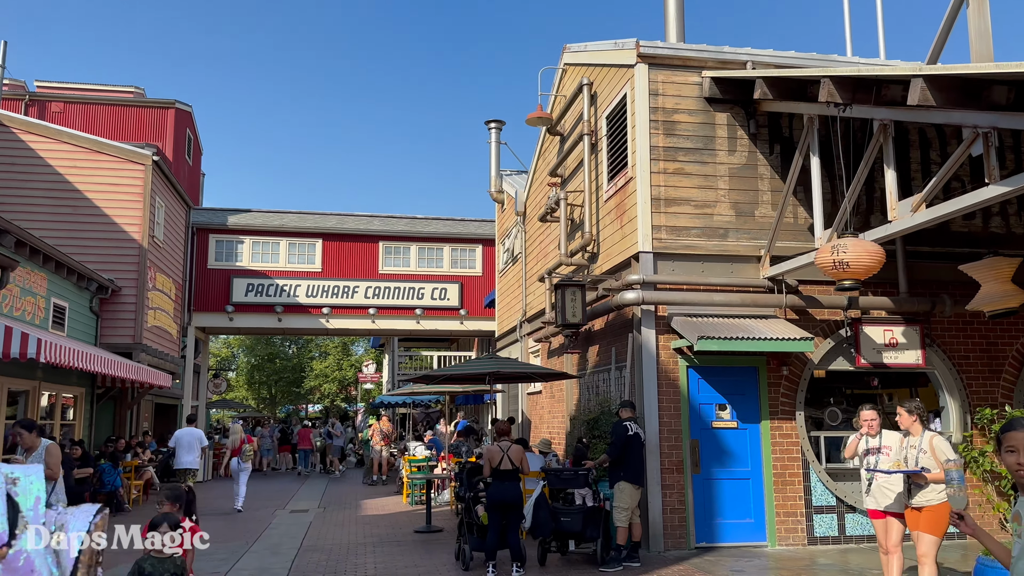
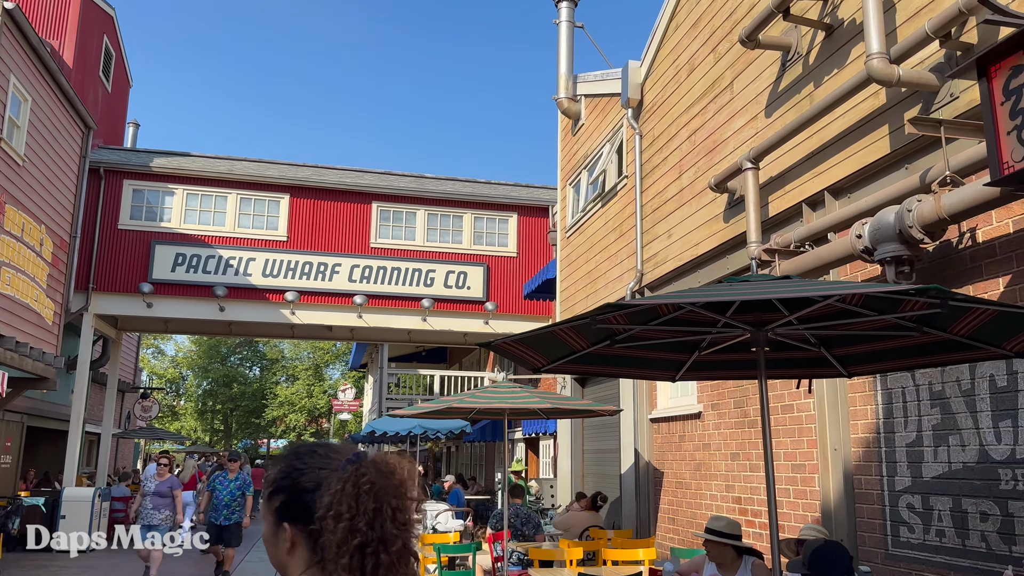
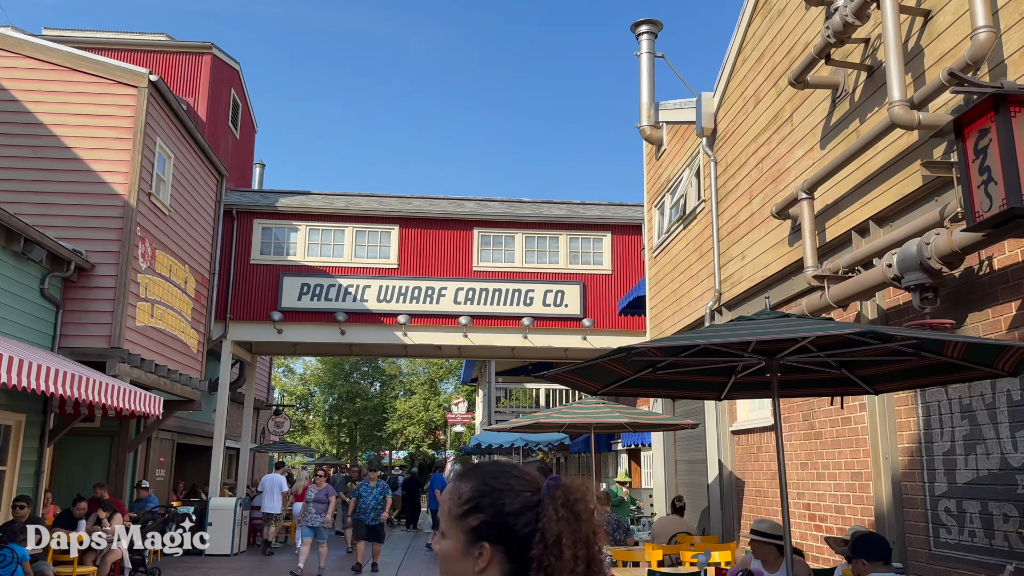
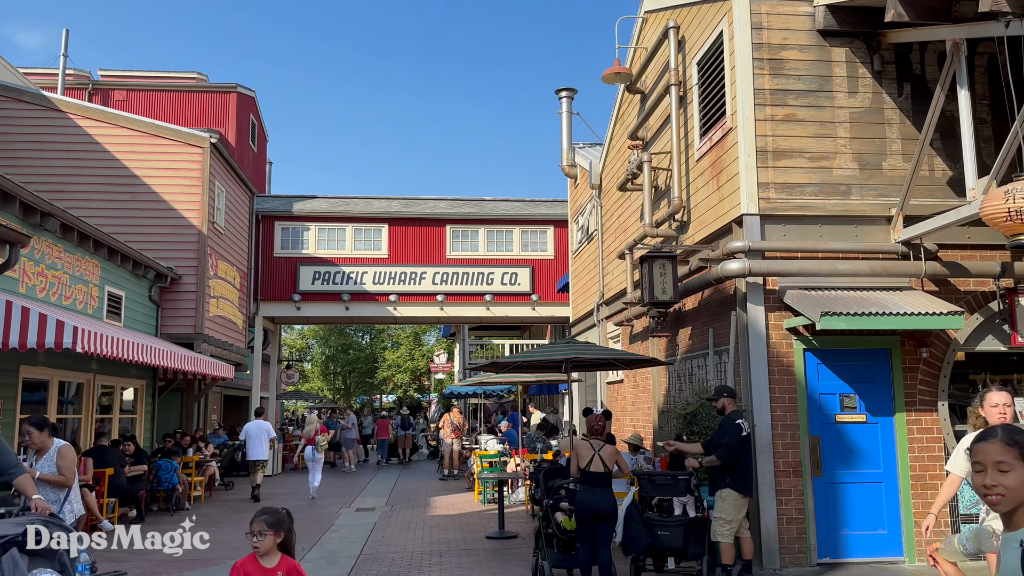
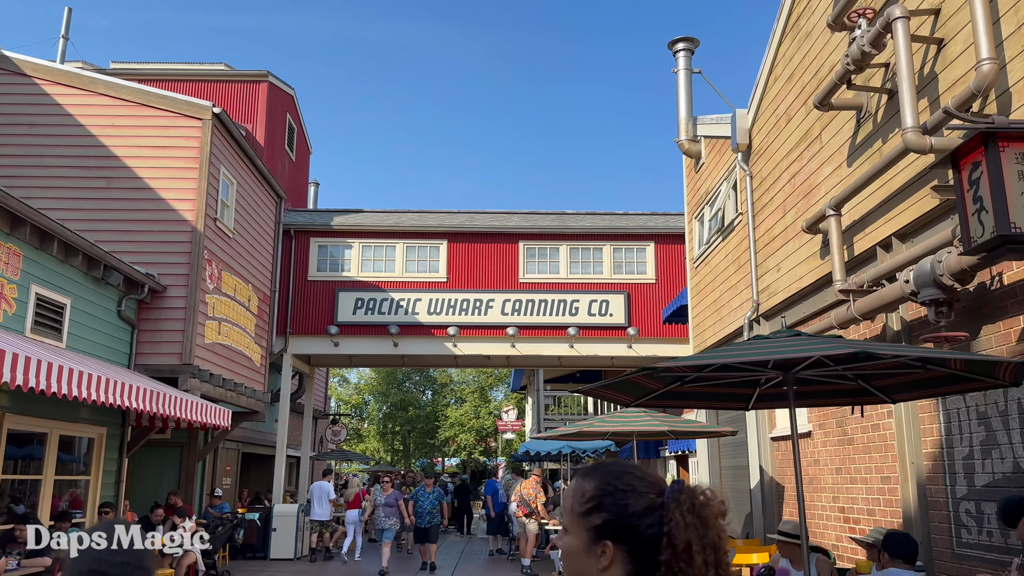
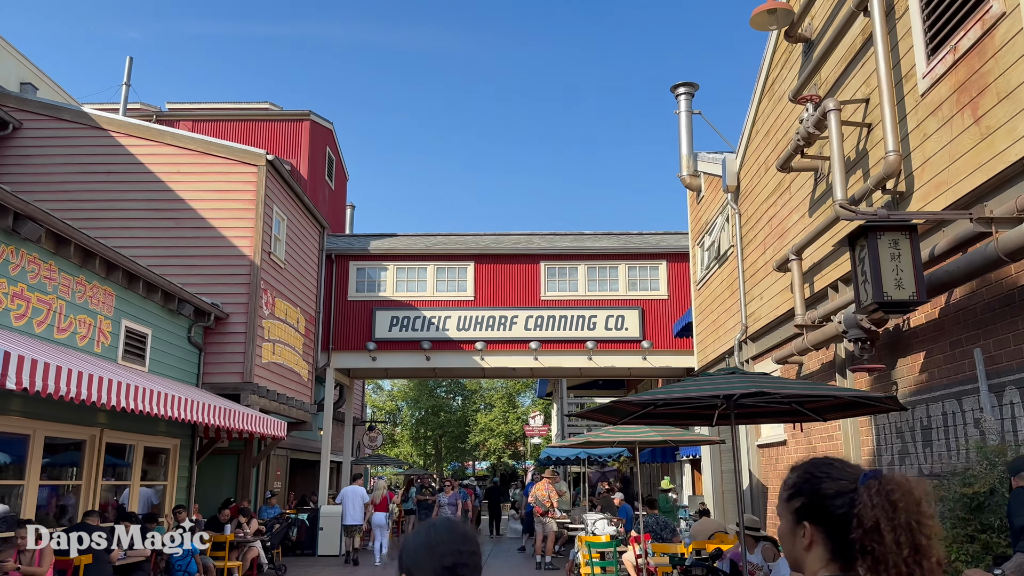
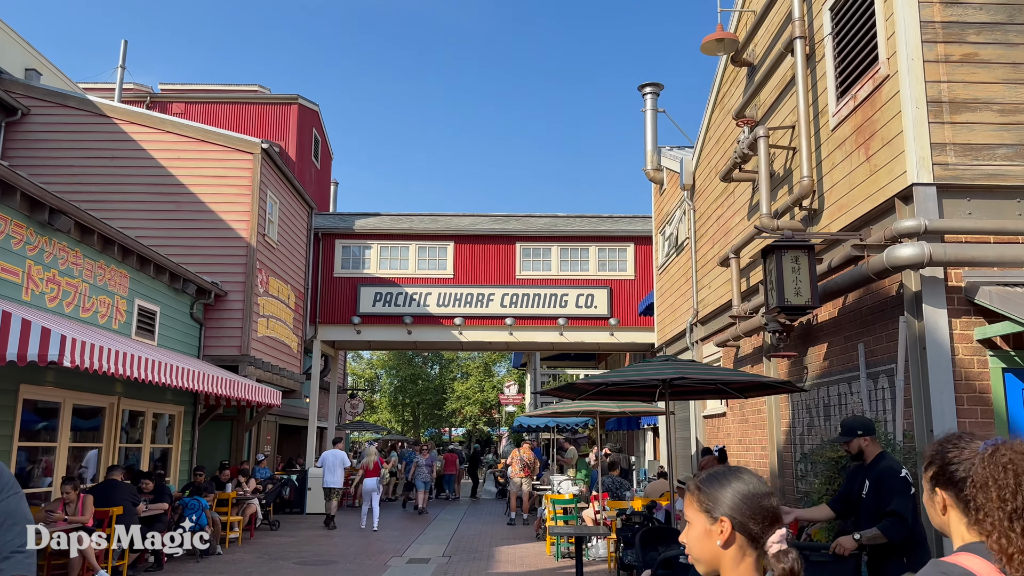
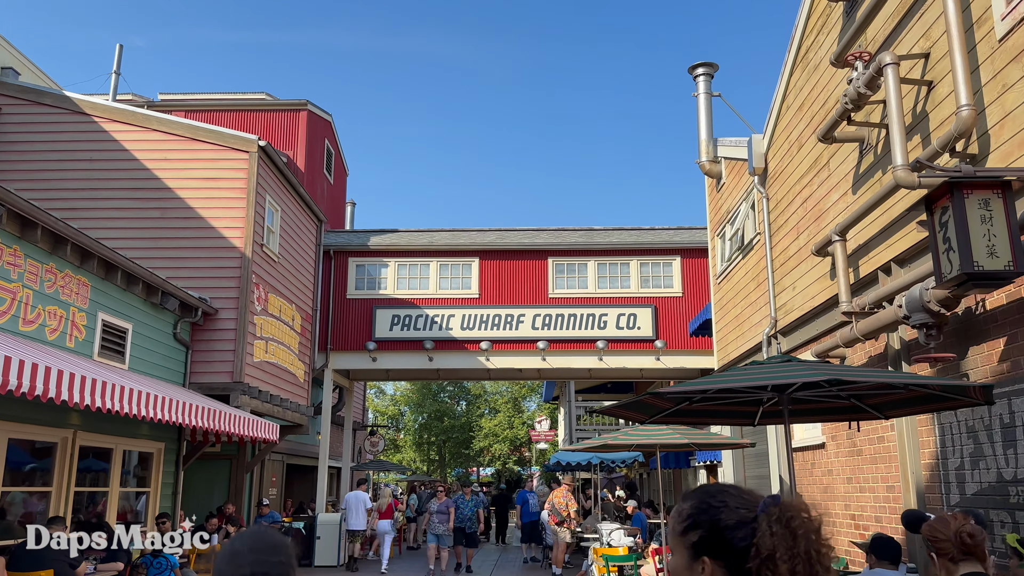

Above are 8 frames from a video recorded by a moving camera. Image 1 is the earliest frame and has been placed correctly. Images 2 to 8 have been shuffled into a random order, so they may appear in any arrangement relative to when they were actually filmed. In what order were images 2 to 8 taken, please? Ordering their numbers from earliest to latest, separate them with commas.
4, 7, 6, 8, 5, 3, 2
